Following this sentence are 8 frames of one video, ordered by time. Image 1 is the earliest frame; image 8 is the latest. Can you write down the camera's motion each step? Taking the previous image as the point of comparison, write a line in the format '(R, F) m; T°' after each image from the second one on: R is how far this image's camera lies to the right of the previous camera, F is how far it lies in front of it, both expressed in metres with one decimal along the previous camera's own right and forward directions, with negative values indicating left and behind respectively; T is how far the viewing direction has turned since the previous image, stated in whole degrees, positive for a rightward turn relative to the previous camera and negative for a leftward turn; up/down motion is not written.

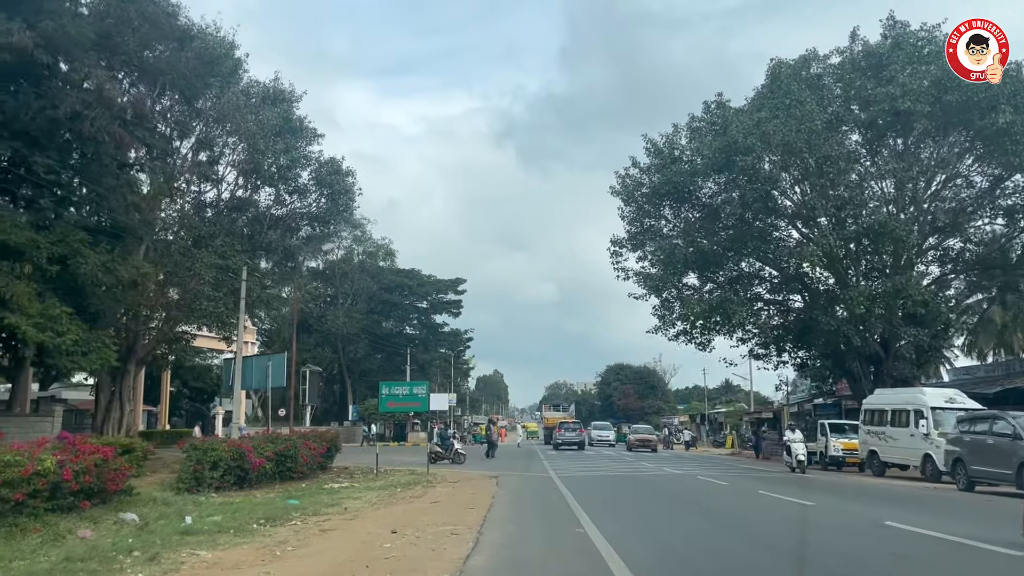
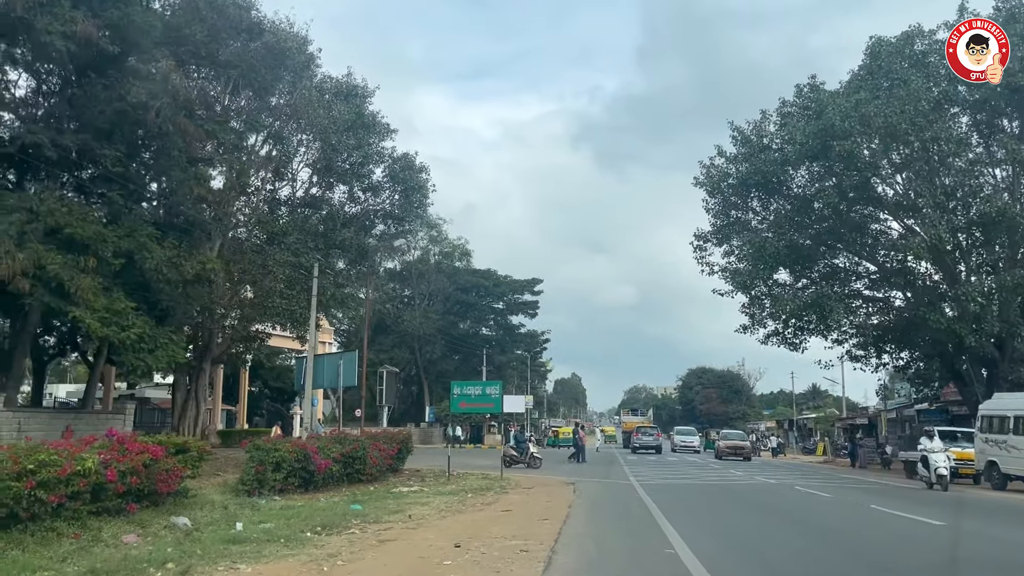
(0.0, +1.2) m; -5°
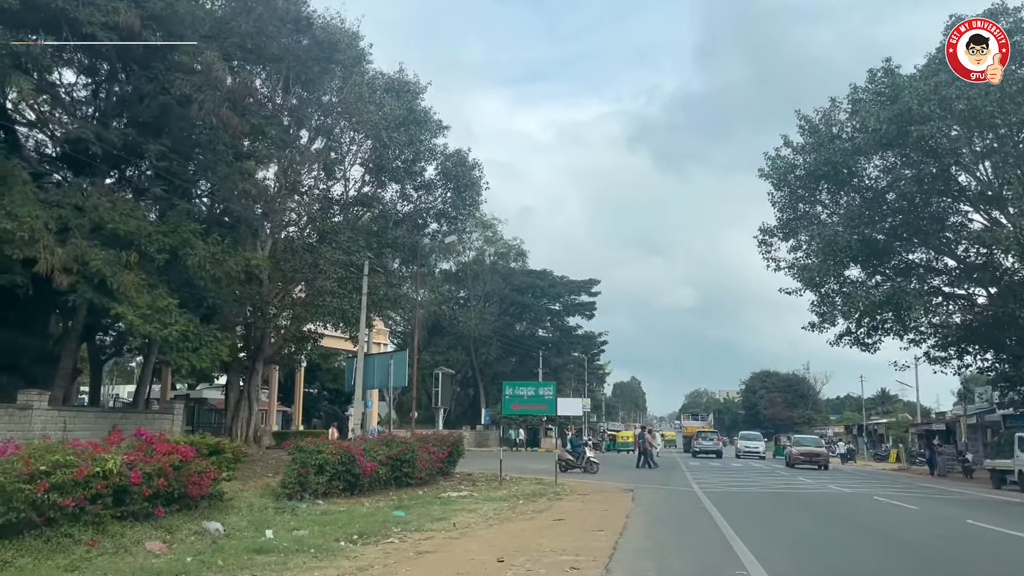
(+0.1, +0.9) m; -4°
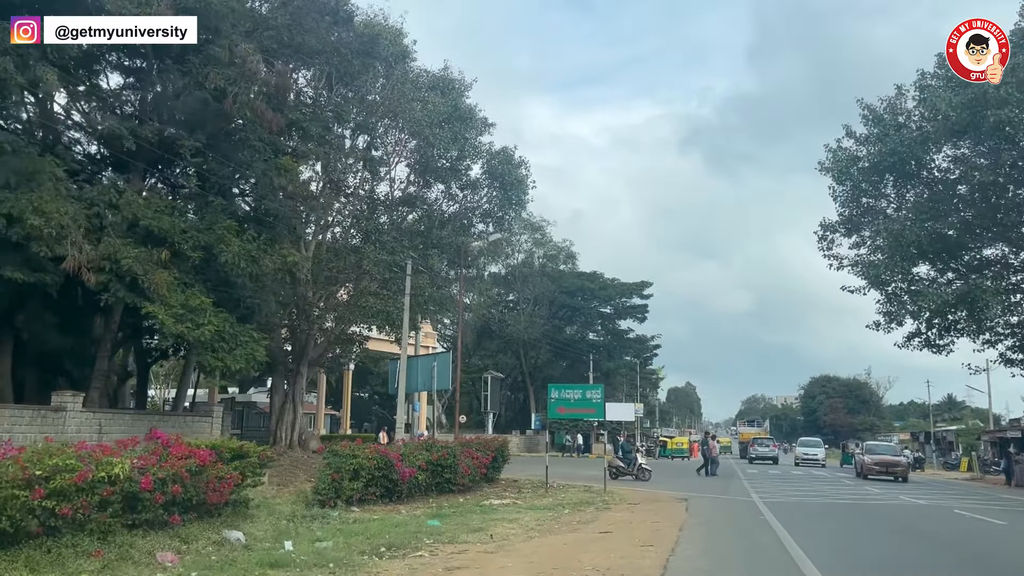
(+0.2, +0.9) m; -4°
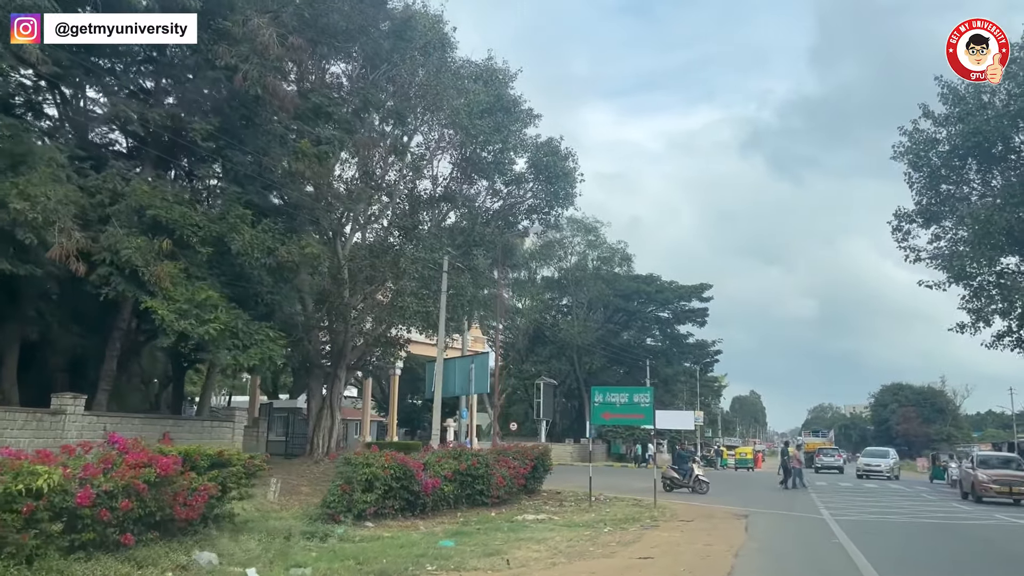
(+0.4, +1.7) m; -4°
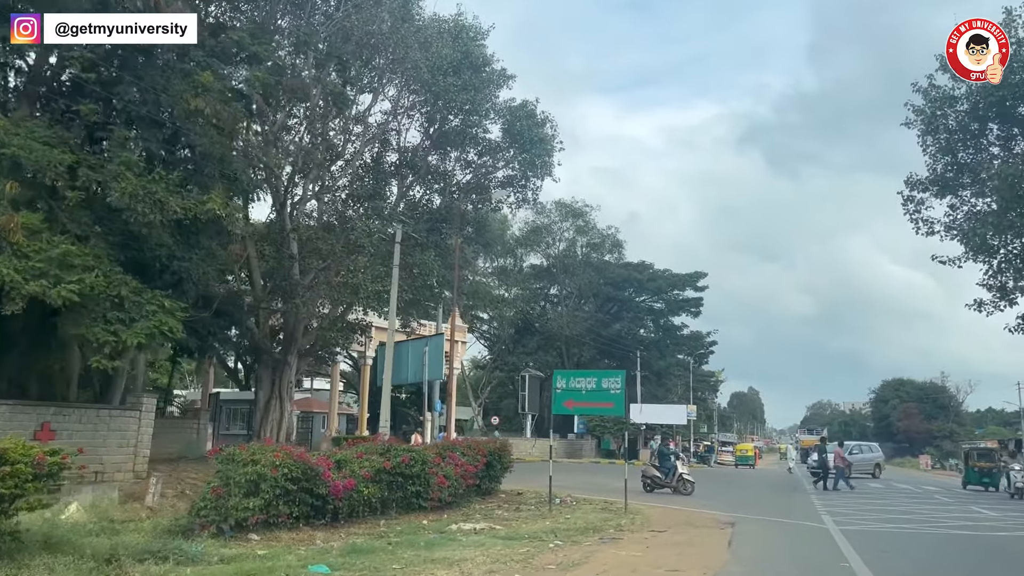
(+0.9, +2.8) m; 0°
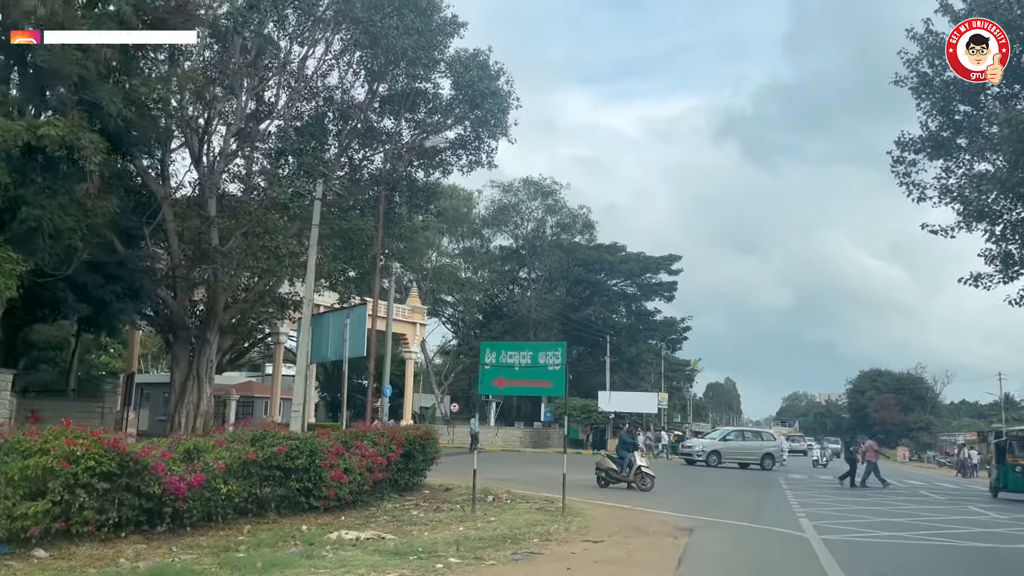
(+0.9, +2.6) m; +1°
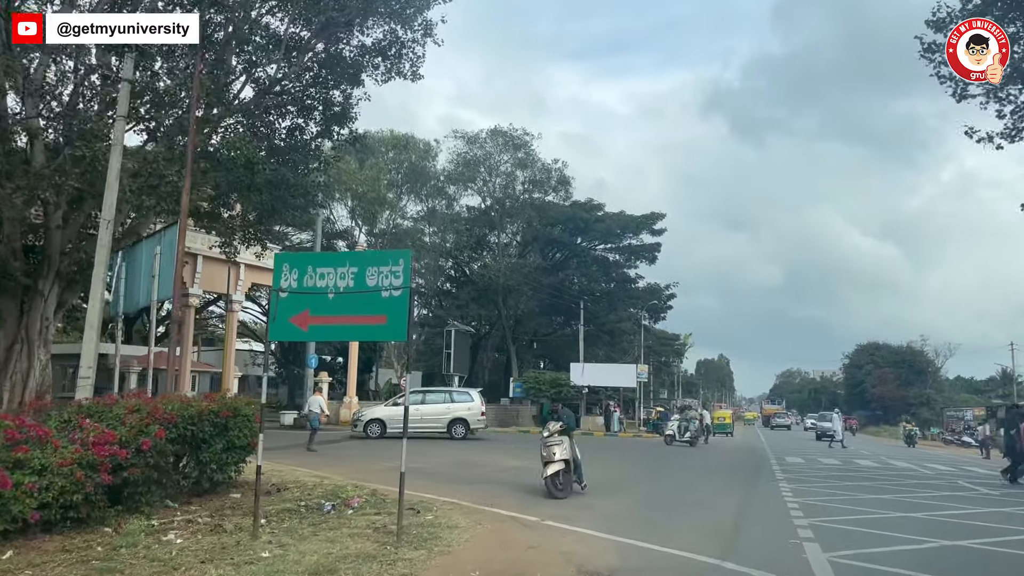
(+1.6, +5.1) m; 0°
